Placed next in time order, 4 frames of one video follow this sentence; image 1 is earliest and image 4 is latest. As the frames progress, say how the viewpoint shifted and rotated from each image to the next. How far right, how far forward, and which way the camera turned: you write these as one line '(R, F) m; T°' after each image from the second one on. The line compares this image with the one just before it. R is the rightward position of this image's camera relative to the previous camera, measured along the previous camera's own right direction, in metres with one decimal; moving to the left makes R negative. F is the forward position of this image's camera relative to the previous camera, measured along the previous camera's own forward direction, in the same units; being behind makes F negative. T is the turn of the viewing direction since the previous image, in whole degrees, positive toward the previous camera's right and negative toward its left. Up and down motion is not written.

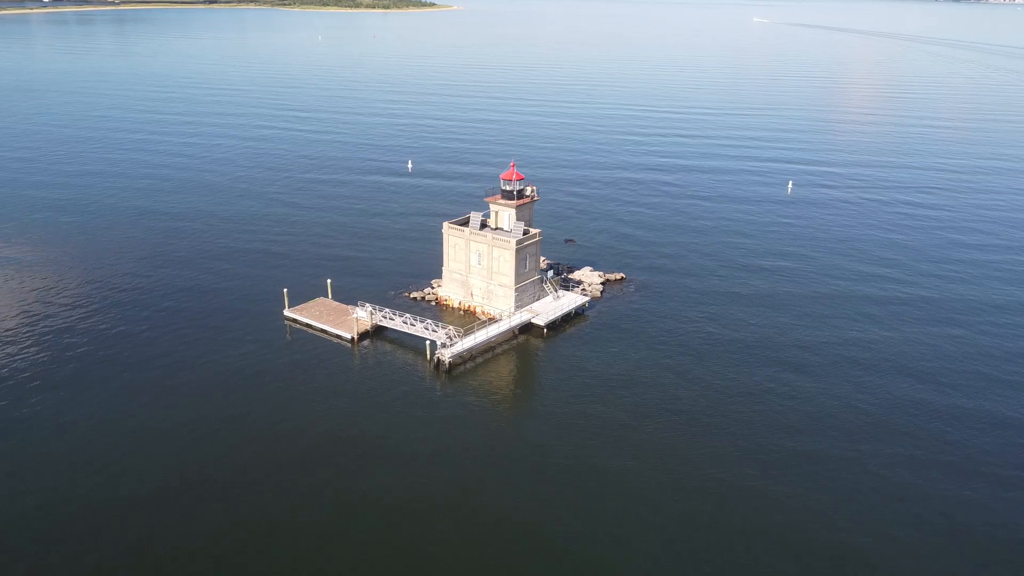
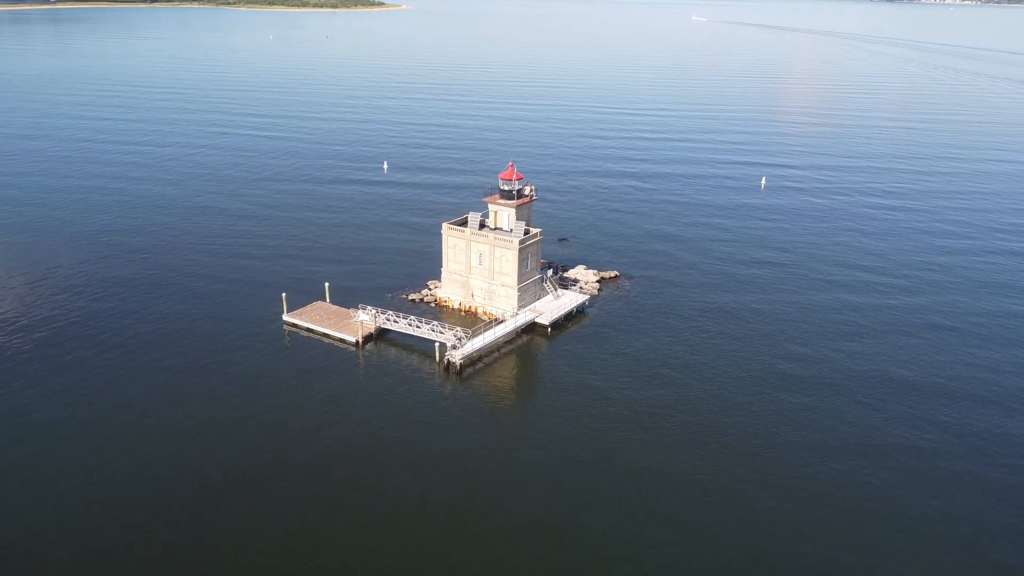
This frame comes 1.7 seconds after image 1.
(-0.9, +0.1) m; +2°
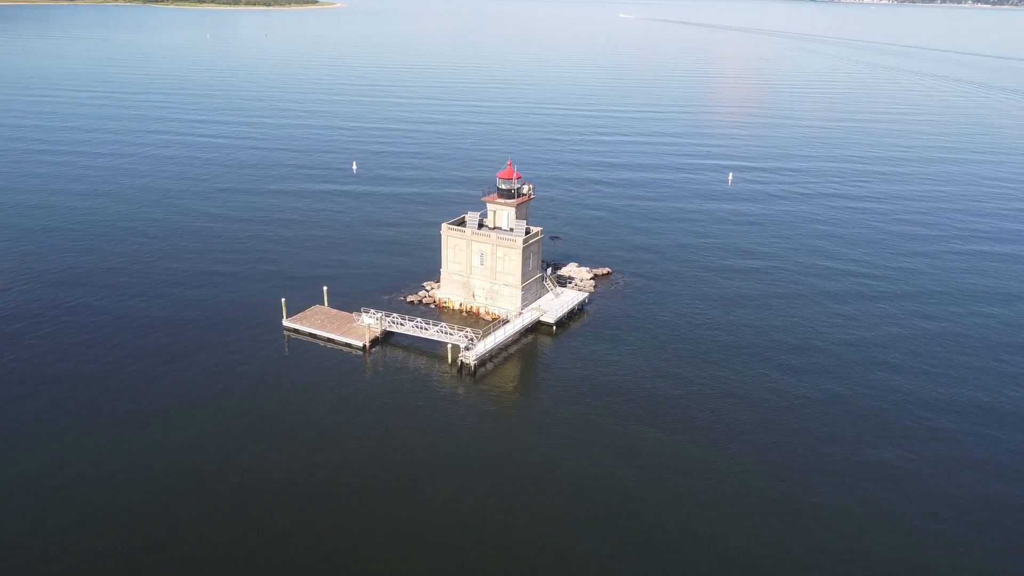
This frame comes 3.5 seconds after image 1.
(-1.2, +0.1) m; +3°
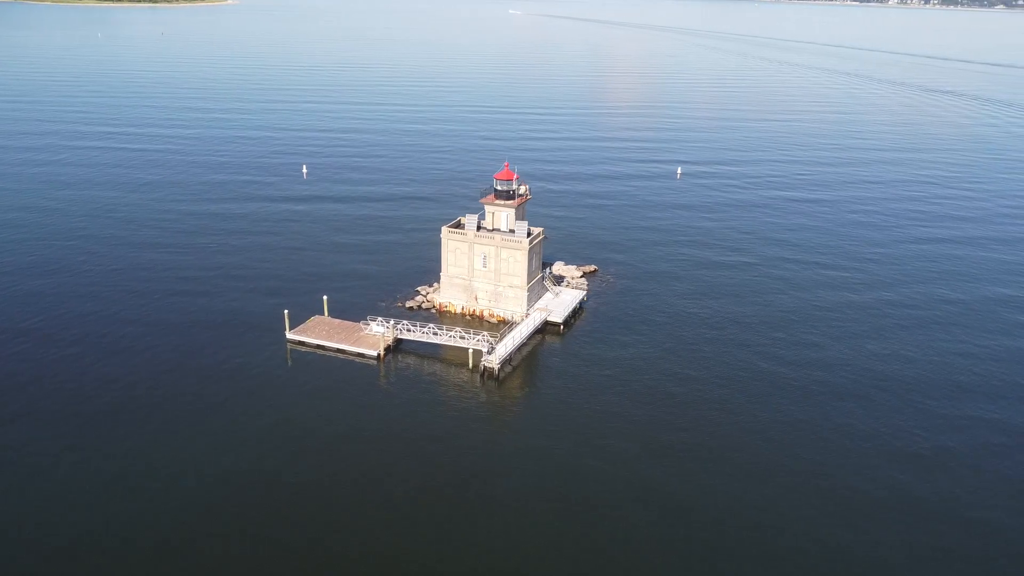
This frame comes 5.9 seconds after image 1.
(-1.9, +0.1) m; +4°
